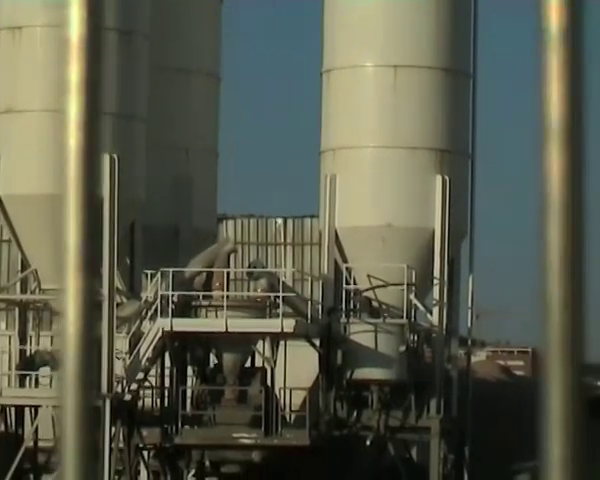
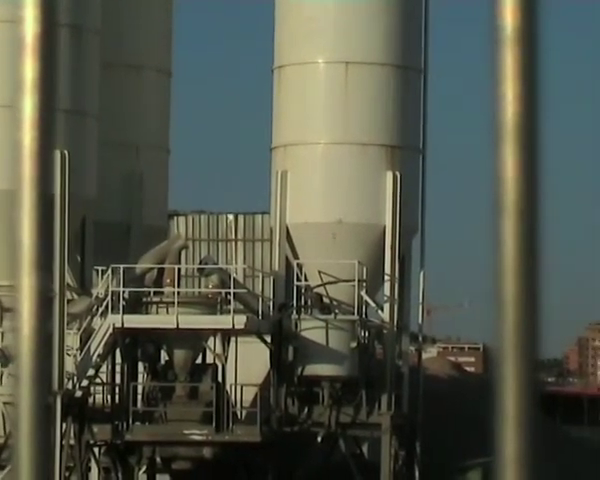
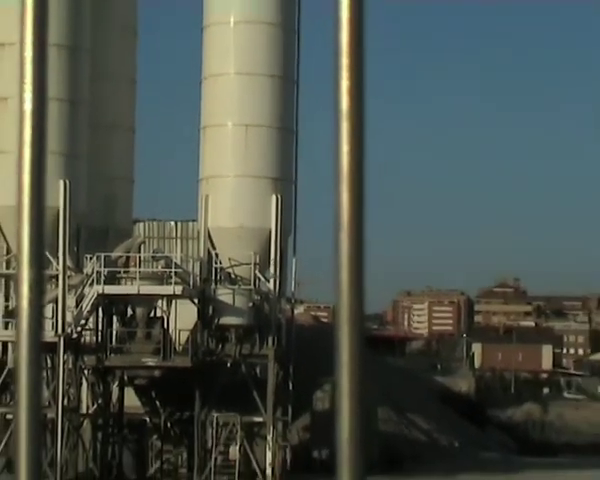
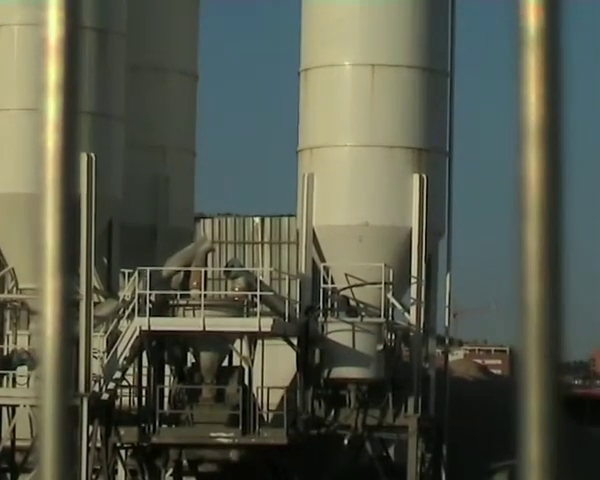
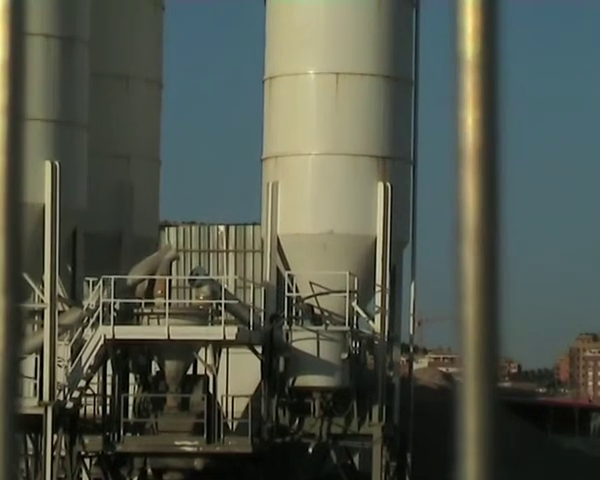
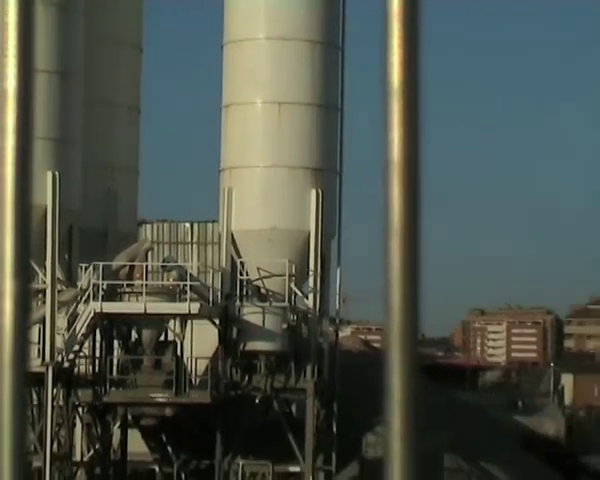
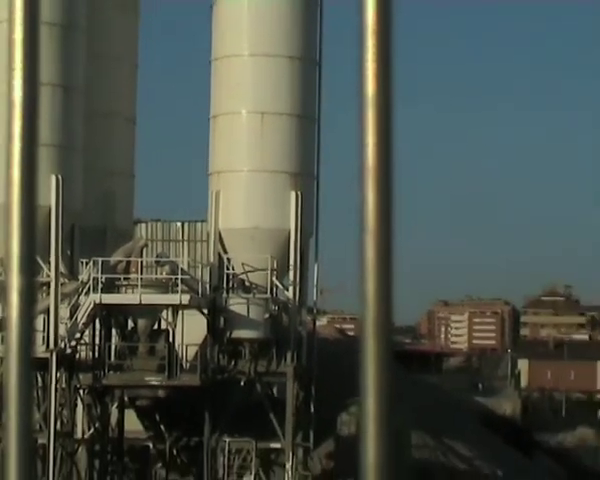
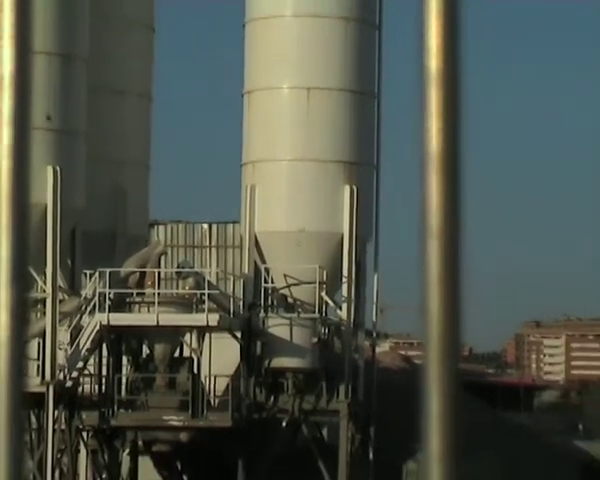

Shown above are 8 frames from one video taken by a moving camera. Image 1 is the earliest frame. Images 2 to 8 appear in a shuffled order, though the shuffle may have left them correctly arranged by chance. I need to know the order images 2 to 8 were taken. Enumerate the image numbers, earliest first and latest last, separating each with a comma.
4, 2, 5, 8, 6, 7, 3
